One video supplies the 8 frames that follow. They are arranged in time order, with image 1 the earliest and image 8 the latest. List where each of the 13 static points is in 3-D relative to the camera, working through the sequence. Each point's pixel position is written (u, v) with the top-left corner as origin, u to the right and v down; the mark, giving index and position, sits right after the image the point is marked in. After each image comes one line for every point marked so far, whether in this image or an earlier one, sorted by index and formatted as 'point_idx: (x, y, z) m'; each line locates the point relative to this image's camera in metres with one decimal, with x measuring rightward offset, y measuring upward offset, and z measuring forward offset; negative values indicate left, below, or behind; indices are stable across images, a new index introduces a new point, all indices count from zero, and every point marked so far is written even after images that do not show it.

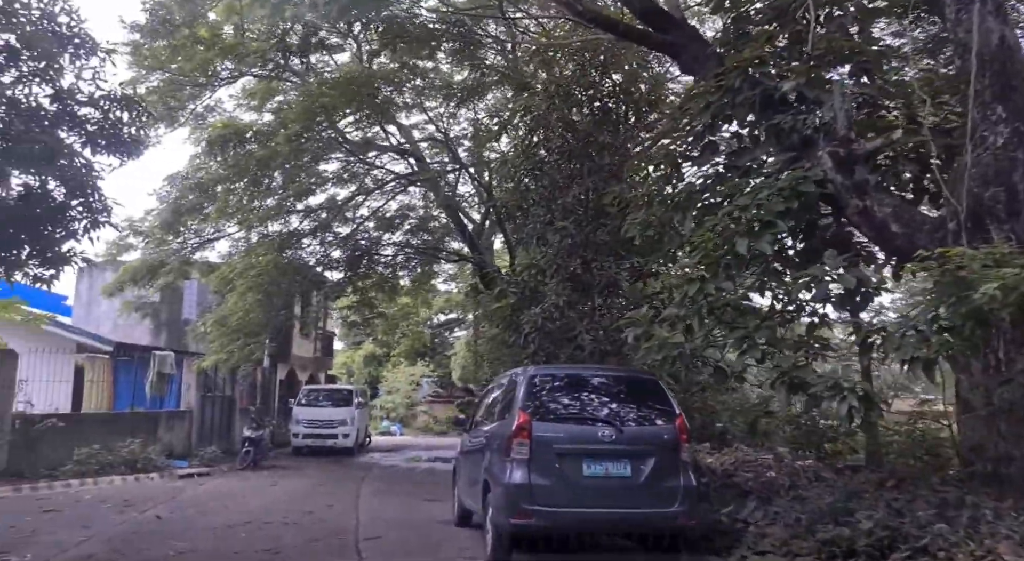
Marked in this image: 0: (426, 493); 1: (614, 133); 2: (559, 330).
0: (-1.2, -3.0, +11.5) m
1: (+1.3, +2.0, +10.7) m
2: (+0.6, -0.6, +10.3) m
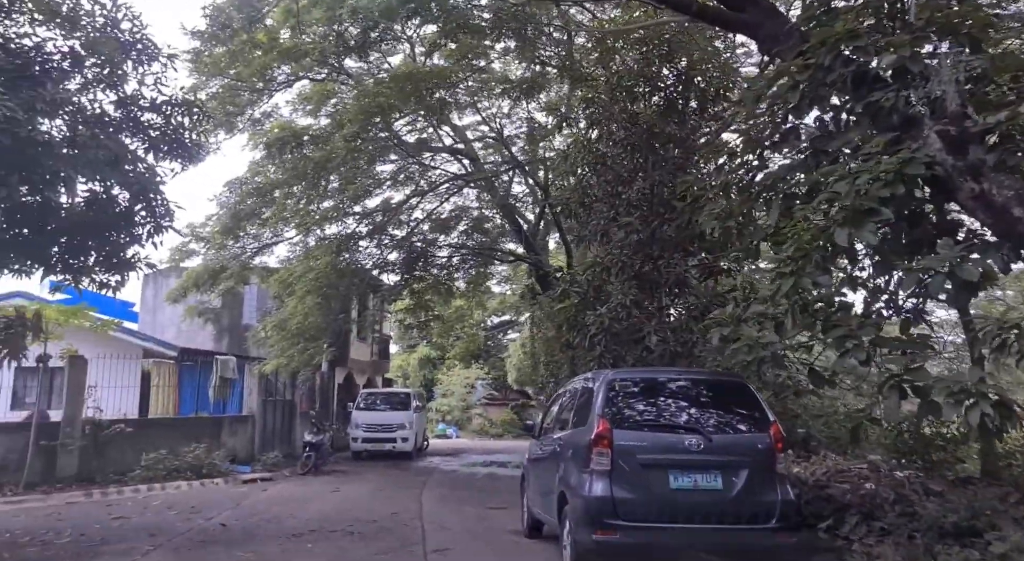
0: (-0.3, -3.0, +11.2) m
1: (+2.1, +2.0, +10.3) m
2: (+1.4, -0.6, +10.0) m
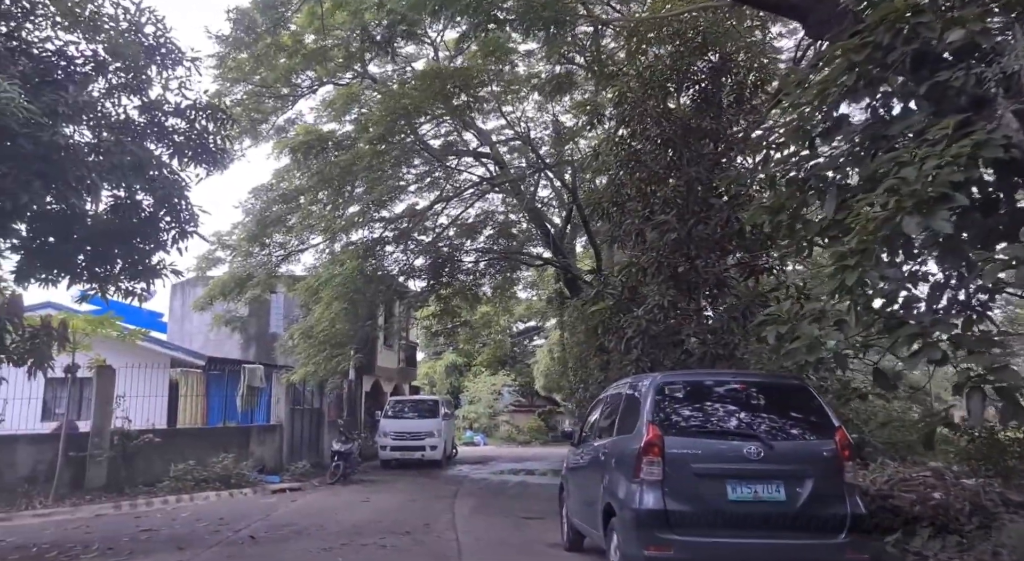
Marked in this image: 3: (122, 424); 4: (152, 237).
0: (+0.2, -3.1, +10.9) m
1: (+2.5, +2.0, +10.0) m
2: (+1.8, -0.6, +9.6) m
3: (-6.3, -2.3, +13.2) m
4: (-4.0, +0.5, +9.1) m
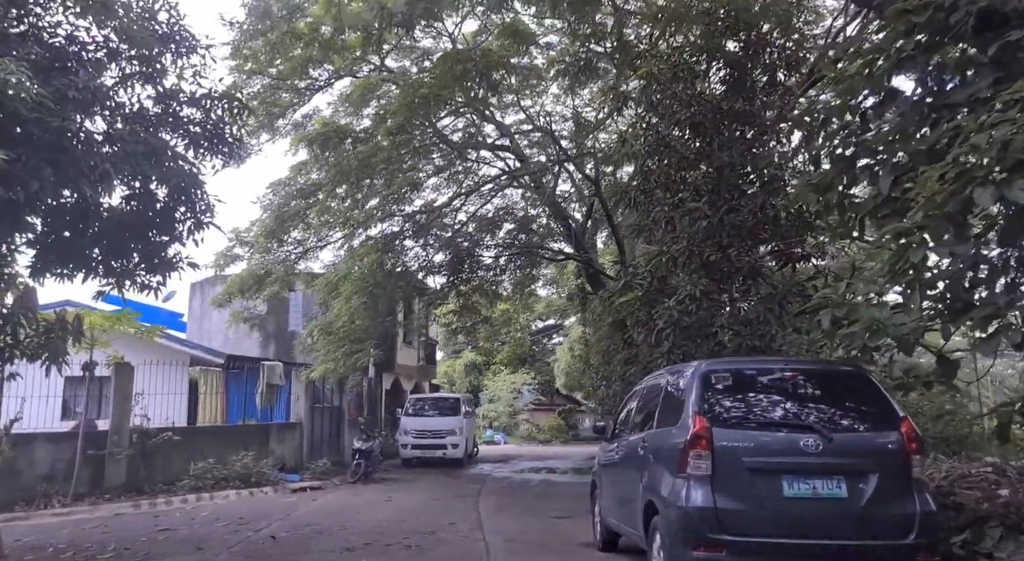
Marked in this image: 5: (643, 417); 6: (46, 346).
0: (+0.5, -3.0, +10.6) m
1: (+2.8, +2.1, +9.6) m
2: (+2.1, -0.5, +9.3) m
3: (-5.9, -2.2, +13.0) m
4: (-3.7, +0.6, +8.9) m
5: (+1.0, -1.1, +6.3) m
6: (-4.9, -0.7, +8.5) m
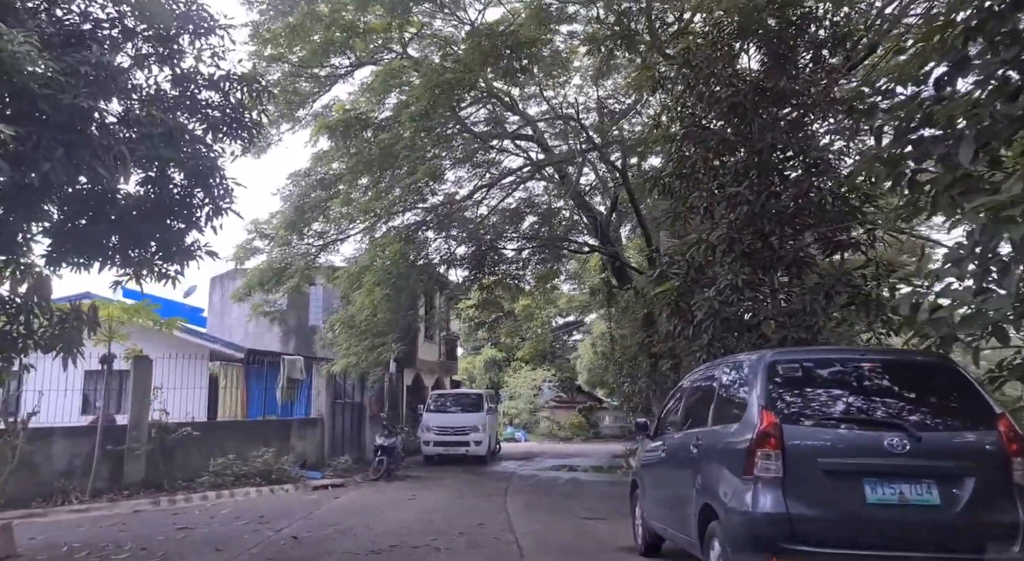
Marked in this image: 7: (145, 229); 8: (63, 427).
0: (+0.9, -2.8, +10.2) m
1: (+3.1, +2.2, +9.1) m
2: (+2.4, -0.4, +8.8) m
3: (-5.5, -2.1, +12.8) m
4: (-3.4, +0.7, +8.6) m
5: (+1.3, -1.0, +5.9) m
6: (-4.5, -0.6, +8.2) m
7: (-3.8, +0.5, +8.4) m
8: (-6.4, -2.1, +11.7) m
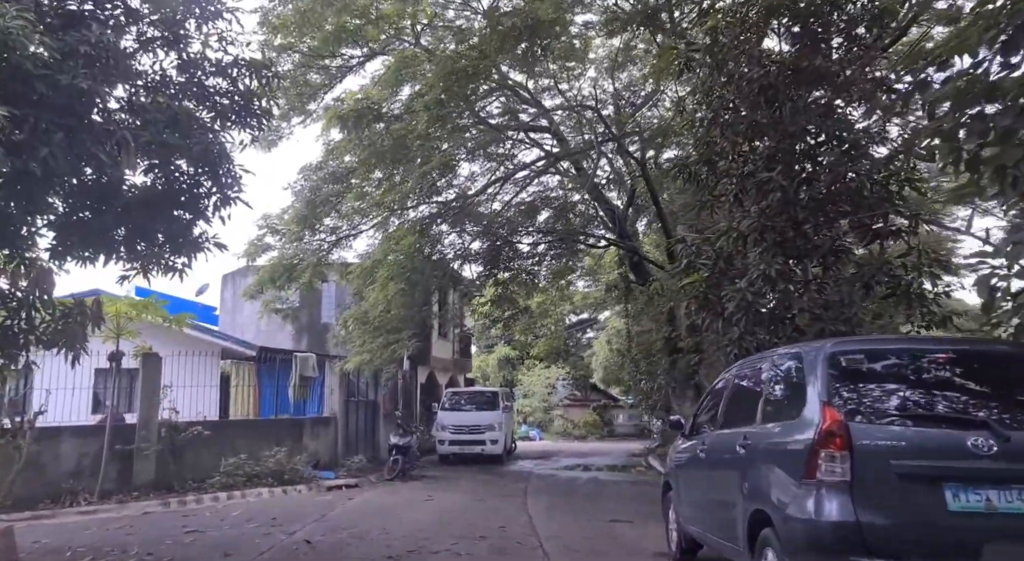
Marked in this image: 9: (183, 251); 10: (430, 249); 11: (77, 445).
0: (+1.1, -2.8, +9.8) m
1: (+3.3, +2.3, +8.7) m
2: (+2.7, -0.3, +8.4) m
3: (-5.2, -2.0, +12.5) m
4: (-3.2, +0.7, +8.2) m
5: (+1.5, -0.9, +5.5) m
6: (-4.3, -0.5, +7.9) m
7: (-3.6, +0.6, +8.1) m
8: (-6.1, -2.0, +11.4) m
9: (-3.4, +0.3, +8.4) m
10: (-1.5, +0.6, +15.4) m
11: (-6.0, -2.3, +11.3) m
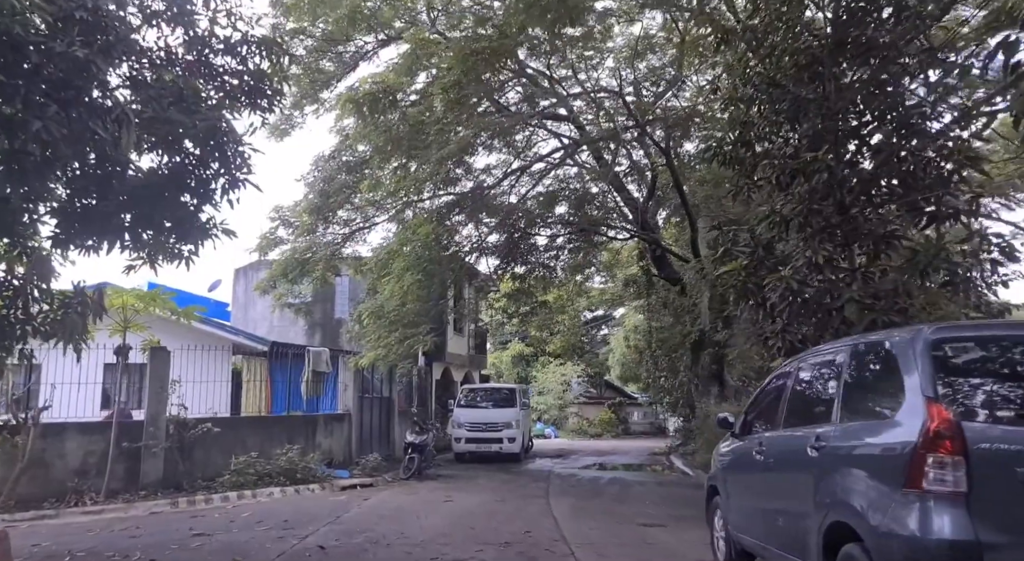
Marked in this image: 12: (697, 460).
0: (+1.4, -2.6, +9.3) m
1: (+3.6, +2.4, +8.1) m
2: (+2.9, -0.2, +7.8) m
3: (-4.9, -1.9, +12.0) m
4: (-3.0, +0.9, +7.7) m
5: (+1.7, -0.8, +4.9) m
6: (-4.1, -0.4, +7.4) m
7: (-3.3, +0.7, +7.6) m
8: (-5.8, -1.9, +11.0) m
9: (-3.1, +0.4, +7.9) m
10: (-1.2, +0.7, +14.9) m
11: (-5.7, -2.1, +10.9) m
12: (+3.9, -3.8, +17.4) m
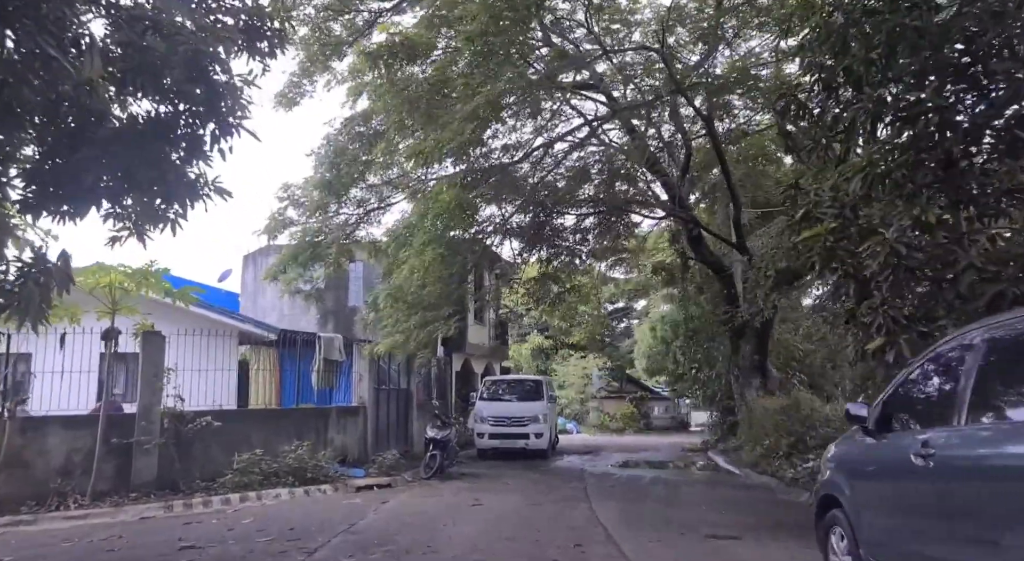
0: (+1.8, -2.3, +8.0) m
1: (+4.0, +2.7, +6.7) m
2: (+3.3, +0.1, +6.5) m
3: (-4.5, -1.6, +10.8) m
4: (-2.6, +1.1, +6.5) m
5: (+2.0, -0.5, +3.7) m
6: (-3.7, -0.1, +6.2) m
7: (-3.0, +1.0, +6.4) m
8: (-5.4, -1.6, +9.8) m
9: (-2.7, +0.7, +6.7) m
10: (-0.7, +1.0, +13.7) m
11: (-5.3, -1.9, +9.7) m
12: (+4.5, -3.5, +16.0) m
